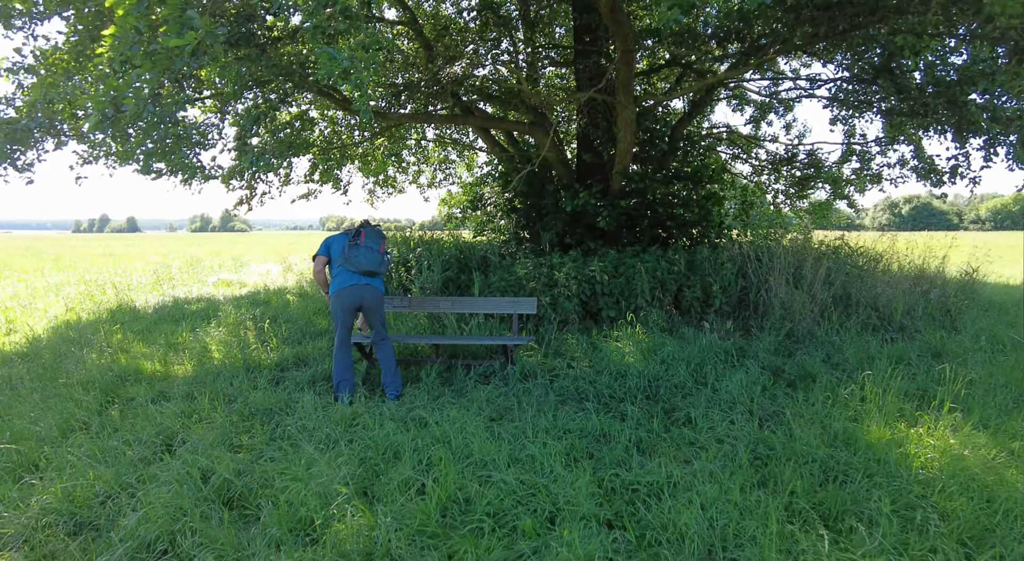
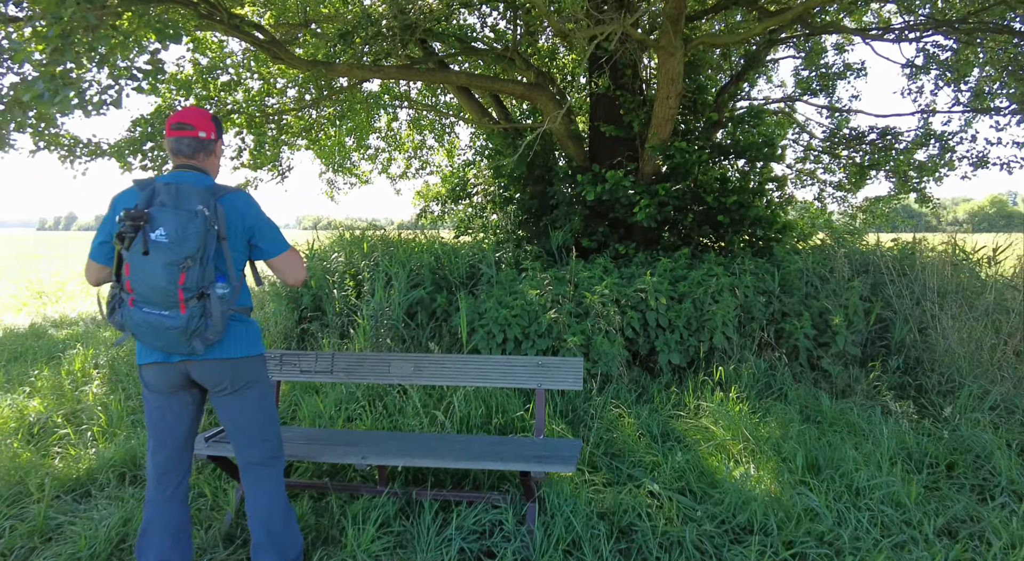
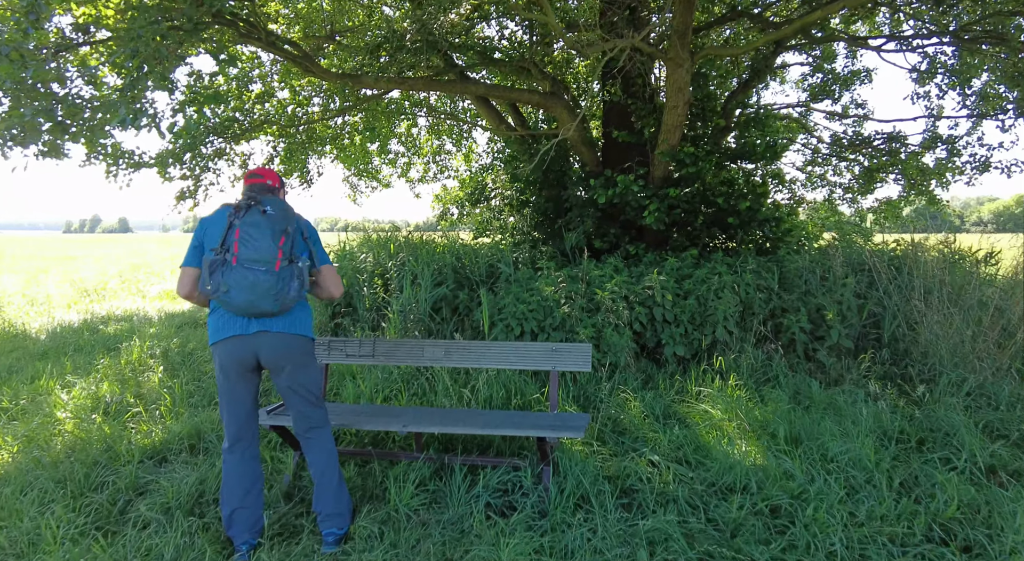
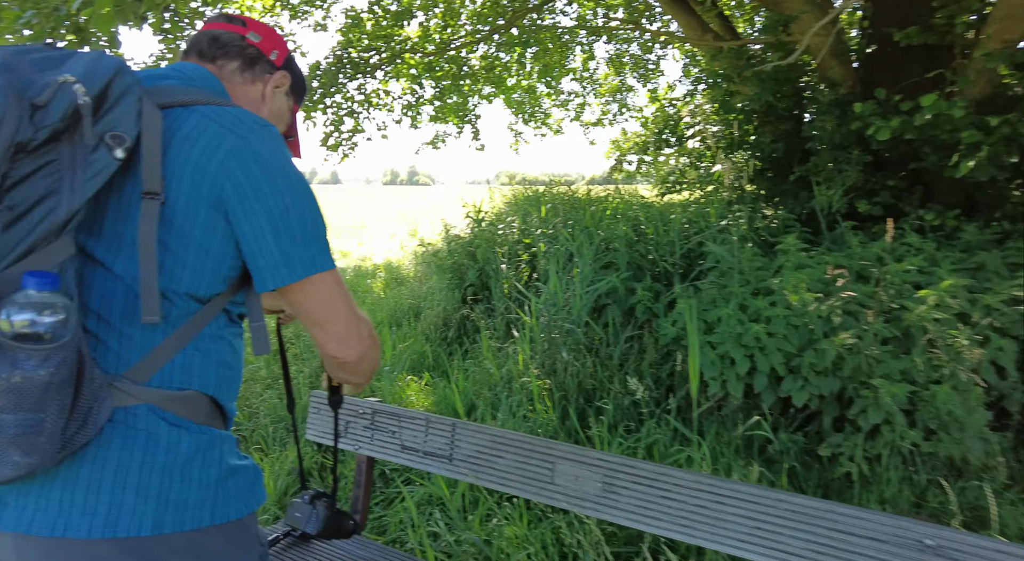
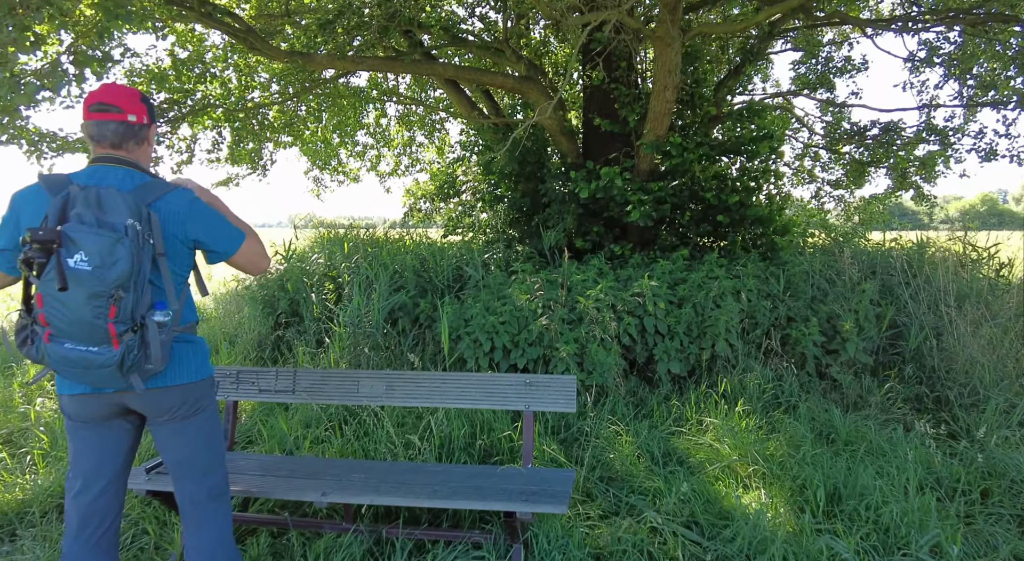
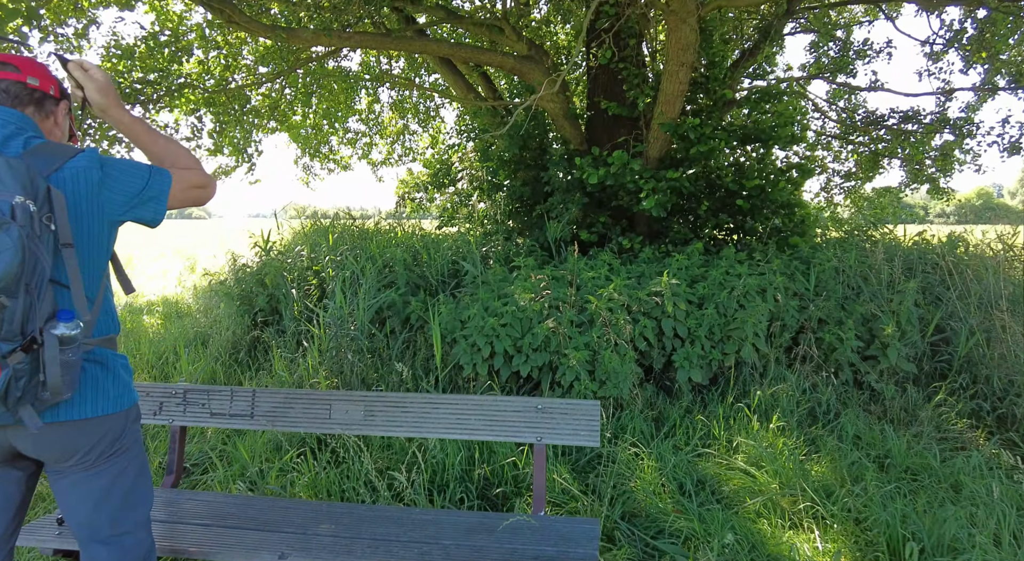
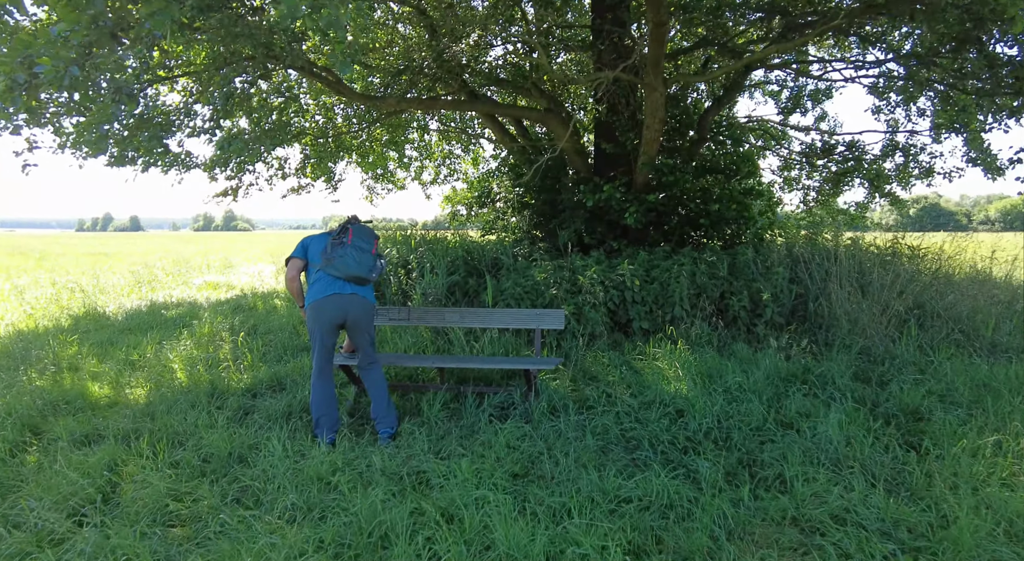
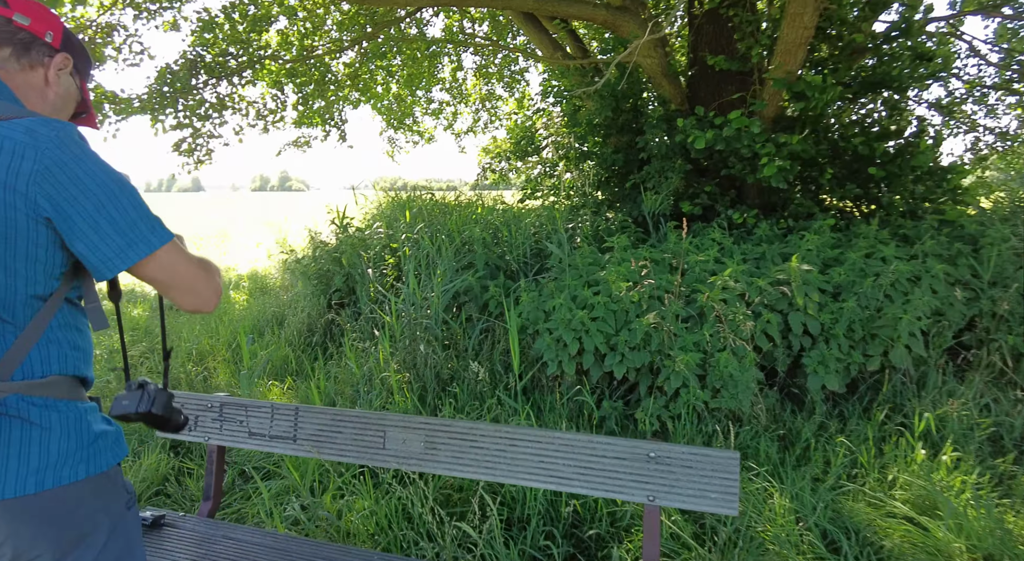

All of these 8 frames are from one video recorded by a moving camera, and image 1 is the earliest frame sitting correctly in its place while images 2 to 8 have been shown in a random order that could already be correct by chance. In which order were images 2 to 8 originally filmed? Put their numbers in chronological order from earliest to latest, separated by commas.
7, 3, 2, 5, 6, 8, 4
